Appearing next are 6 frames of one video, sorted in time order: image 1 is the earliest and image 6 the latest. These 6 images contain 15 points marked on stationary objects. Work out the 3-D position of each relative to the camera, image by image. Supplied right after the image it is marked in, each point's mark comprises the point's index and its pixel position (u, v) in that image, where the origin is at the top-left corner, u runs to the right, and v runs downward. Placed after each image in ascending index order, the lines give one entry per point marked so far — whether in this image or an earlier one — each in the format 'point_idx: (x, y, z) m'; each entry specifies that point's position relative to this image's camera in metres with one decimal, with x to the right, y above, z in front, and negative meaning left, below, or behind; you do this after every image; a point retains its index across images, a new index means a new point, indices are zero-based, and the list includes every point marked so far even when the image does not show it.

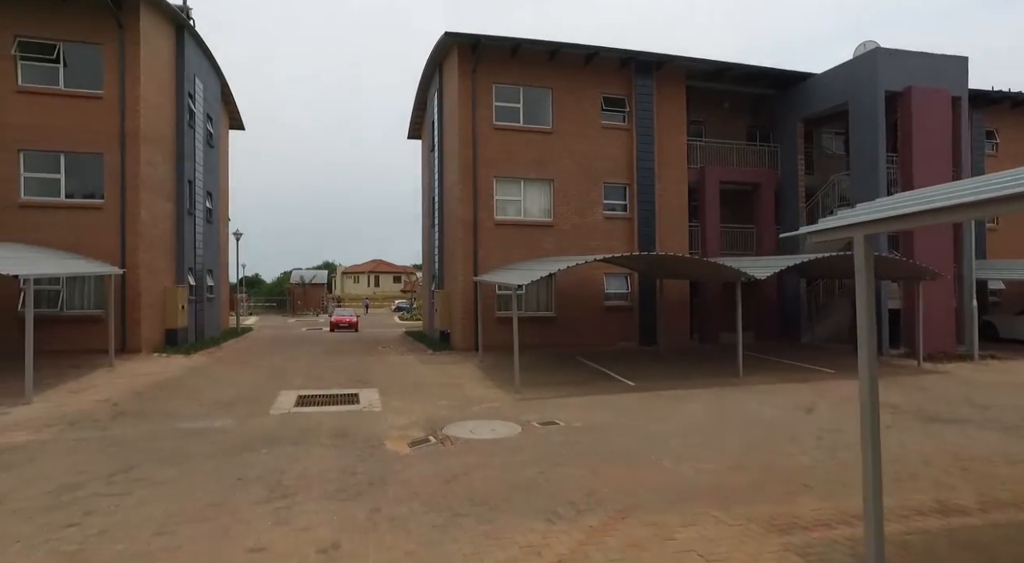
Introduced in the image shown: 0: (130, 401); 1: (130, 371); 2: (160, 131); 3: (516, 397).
0: (-6.6, -2.1, +10.6) m
1: (-8.2, -1.9, +13.1) m
2: (-9.7, +4.1, +16.9) m
3: (+0.1, -2.1, +11.2) m
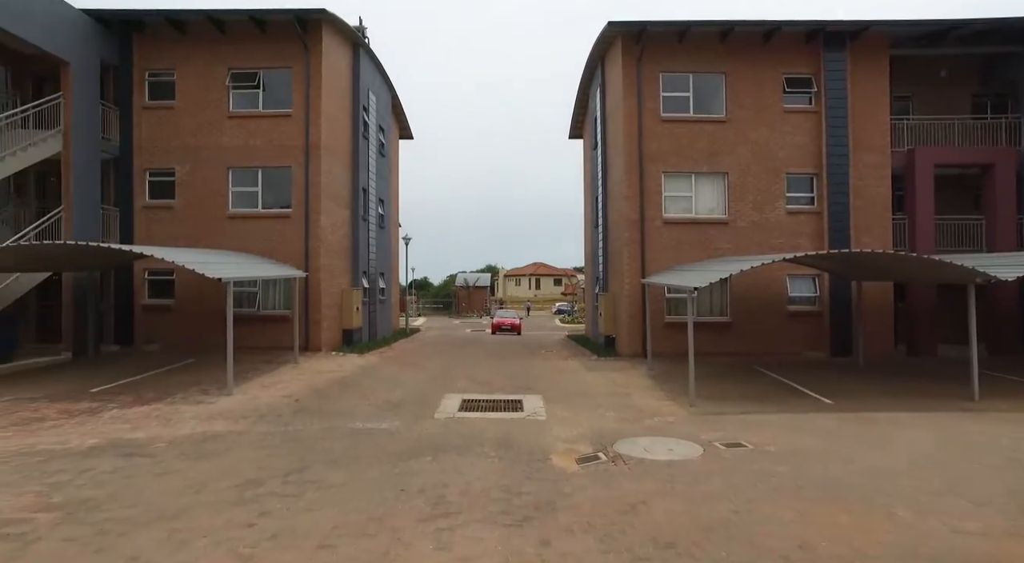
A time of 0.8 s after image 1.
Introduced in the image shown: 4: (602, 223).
0: (-3.7, -2.1, +11.2) m
1: (-4.5, -2.0, +14.0) m
2: (-5.1, +4.1, +18.1) m
3: (+2.9, -2.1, +10.1) m
4: (+2.9, +1.9, +19.9) m
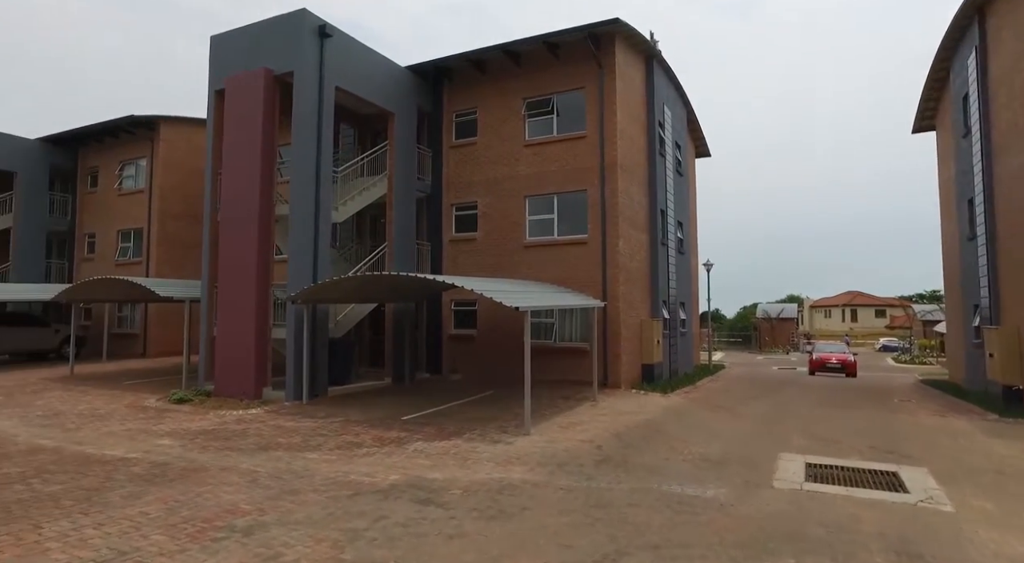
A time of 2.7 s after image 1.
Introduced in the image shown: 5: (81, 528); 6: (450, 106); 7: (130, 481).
0: (+1.6, -2.5, +9.6) m
1: (+2.0, -2.6, +12.5) m
2: (+3.3, +3.3, +16.8) m
3: (+7.0, -2.3, +5.7) m
4: (+11.3, +1.2, +14.8) m
5: (-3.8, -2.2, +5.5) m
6: (-1.8, +5.1, +18.0) m
7: (-4.4, -2.3, +7.1) m
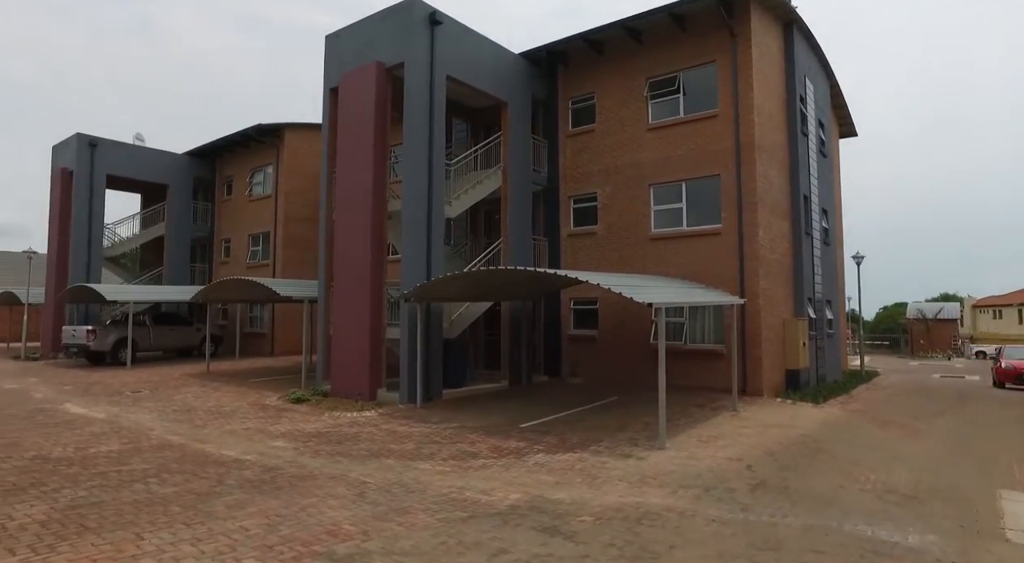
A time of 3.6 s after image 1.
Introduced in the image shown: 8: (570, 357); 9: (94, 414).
0: (+3.4, -2.4, +8.1) m
1: (+4.3, -2.4, +10.9) m
2: (+6.3, +3.4, +14.8) m
3: (+8.0, -2.2, +3.3) m
4: (+13.8, +1.4, +11.4) m
5: (-2.7, -2.1, +5.0) m
6: (+1.5, +5.2, +17.0) m
7: (-3.0, -2.3, +6.7) m
8: (+1.5, -2.0, +16.1) m
9: (-7.7, -2.4, +11.3) m
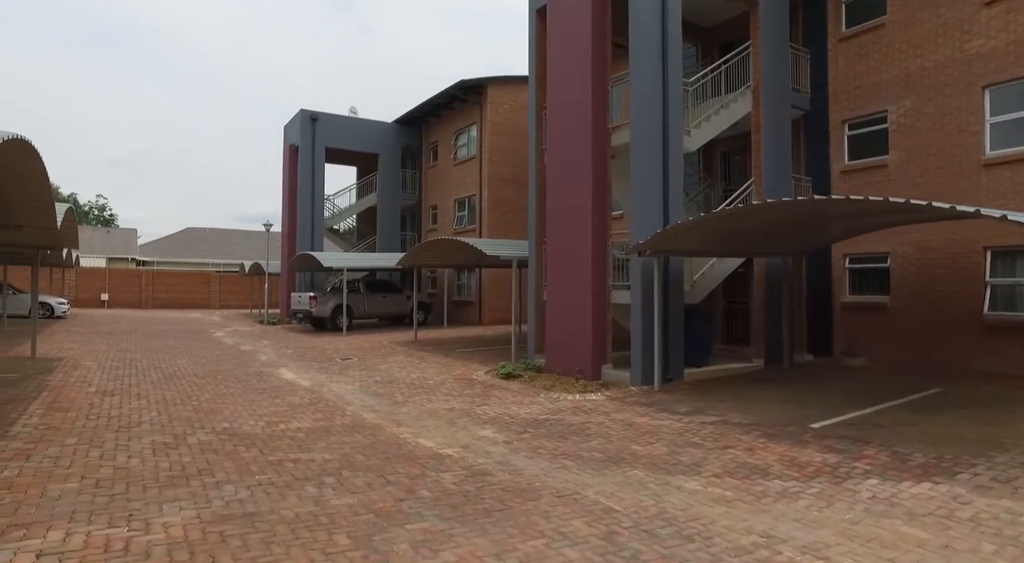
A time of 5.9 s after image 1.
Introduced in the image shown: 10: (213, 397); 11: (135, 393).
0: (+5.9, -1.8, +4.0) m
1: (+7.7, -1.7, +6.3) m
2: (+10.7, +4.3, +9.2) m
3: (+8.8, -1.7, -2.1) m
4: (+16.8, +2.3, +3.7) m
5: (-0.9, -1.6, +2.9) m
6: (+6.7, +6.2, +12.7) m
7: (-0.6, -1.7, +4.6) m
8: (+6.6, -1.0, +12.1) m
9: (-3.6, -1.7, +10.5) m
10: (-4.2, -1.6, +8.6) m
11: (-5.3, -1.6, +8.6) m
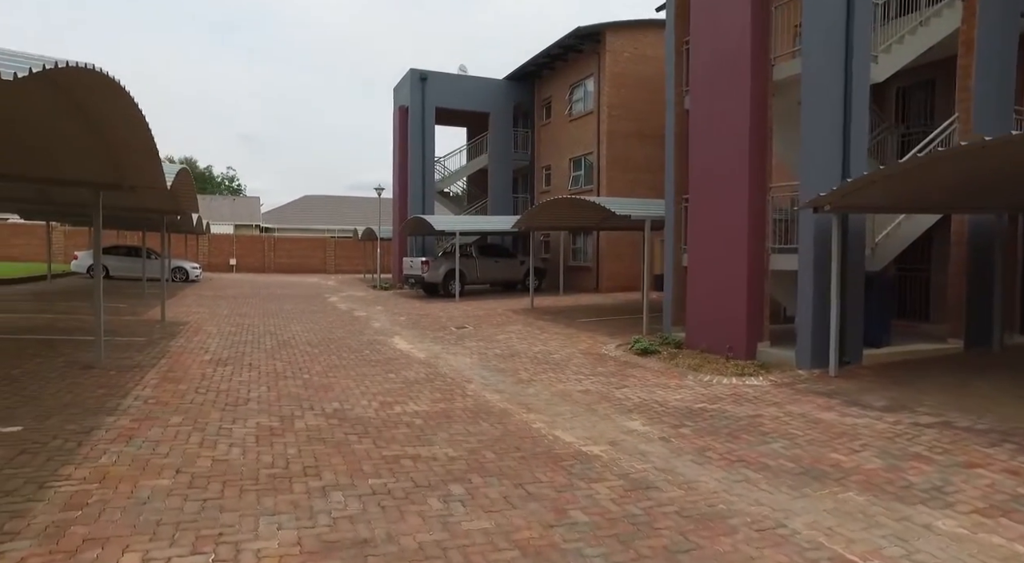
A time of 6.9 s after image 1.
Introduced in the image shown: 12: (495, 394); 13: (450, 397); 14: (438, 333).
0: (+6.7, -1.6, +1.8) m
1: (+8.9, -1.4, +3.7) m
2: (+12.3, +4.7, +5.8) m
3: (+8.6, -1.9, -4.7) m
4: (+17.4, +2.4, -0.6) m
5: (-0.1, -1.5, +1.8) m
6: (+9.0, +6.8, +9.7) m
7: (+0.5, -1.5, +3.5) m
8: (+8.8, -0.4, +9.6) m
9: (-1.5, -1.1, +9.8) m
10: (-2.4, -1.1, +8.0) m
11: (-3.5, -1.1, +8.2) m
12: (-0.2, -1.3, +7.2) m
13: (-0.7, -1.3, +6.9) m
14: (-1.4, -1.0, +11.9) m
